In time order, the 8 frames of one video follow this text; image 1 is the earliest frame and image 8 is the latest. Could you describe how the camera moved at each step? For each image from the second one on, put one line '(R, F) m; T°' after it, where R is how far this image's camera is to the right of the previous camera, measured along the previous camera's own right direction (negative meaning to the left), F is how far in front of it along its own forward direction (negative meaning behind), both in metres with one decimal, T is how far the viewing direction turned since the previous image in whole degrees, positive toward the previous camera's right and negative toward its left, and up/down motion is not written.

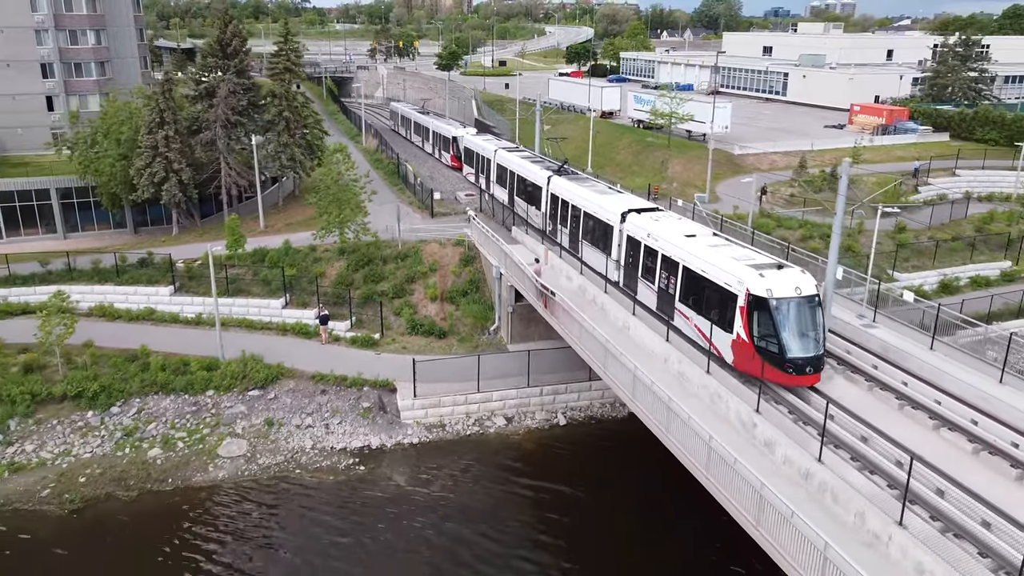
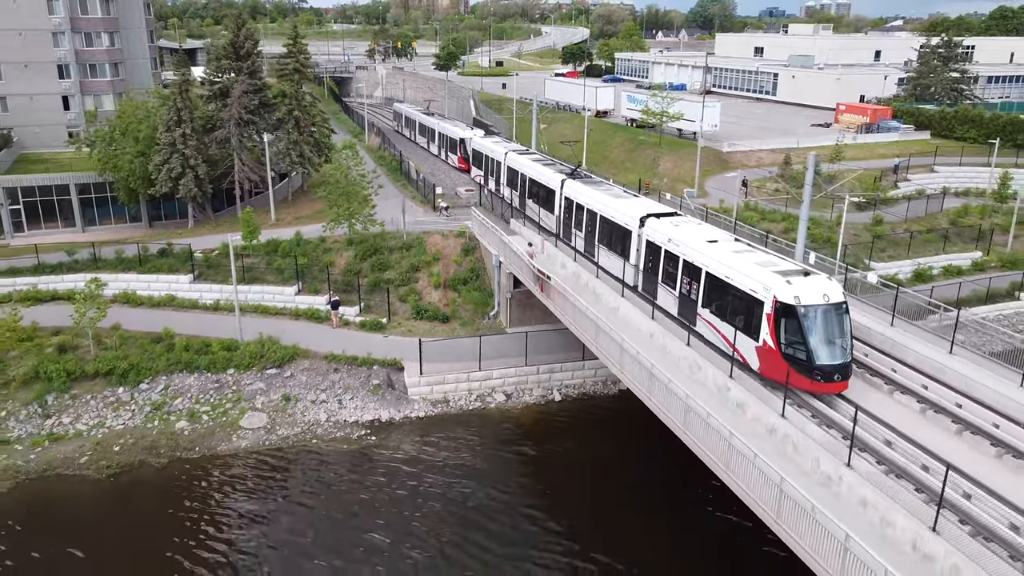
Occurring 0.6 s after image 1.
(-0.1, -1.8) m; 0°
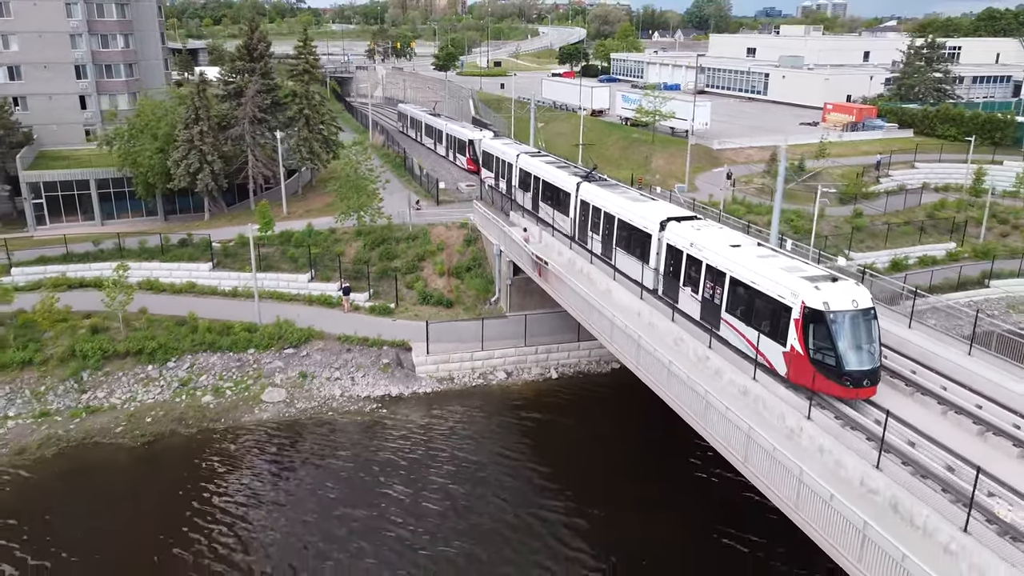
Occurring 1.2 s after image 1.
(-0.1, -1.9) m; 0°
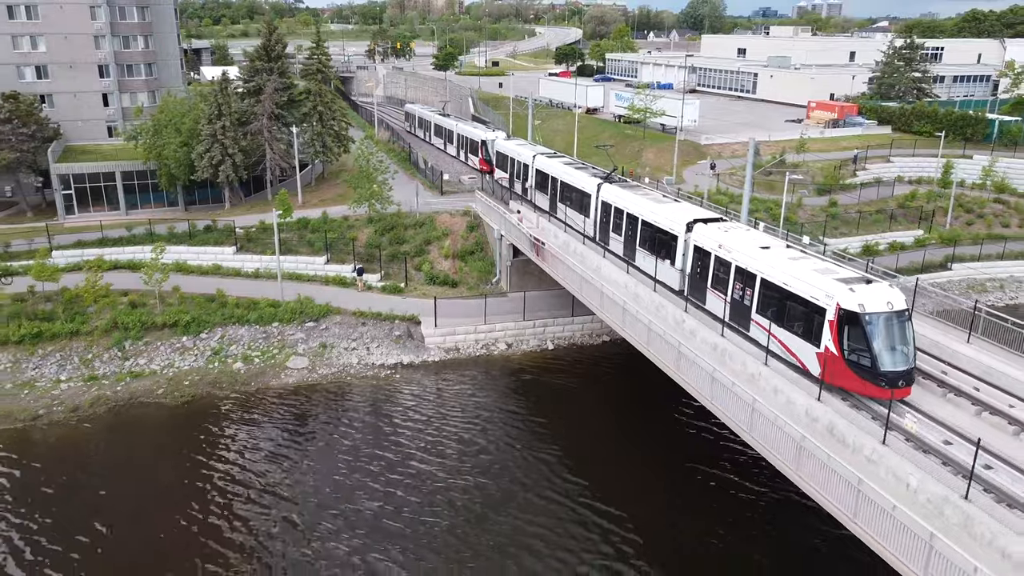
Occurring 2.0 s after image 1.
(-0.1, -2.8) m; 0°
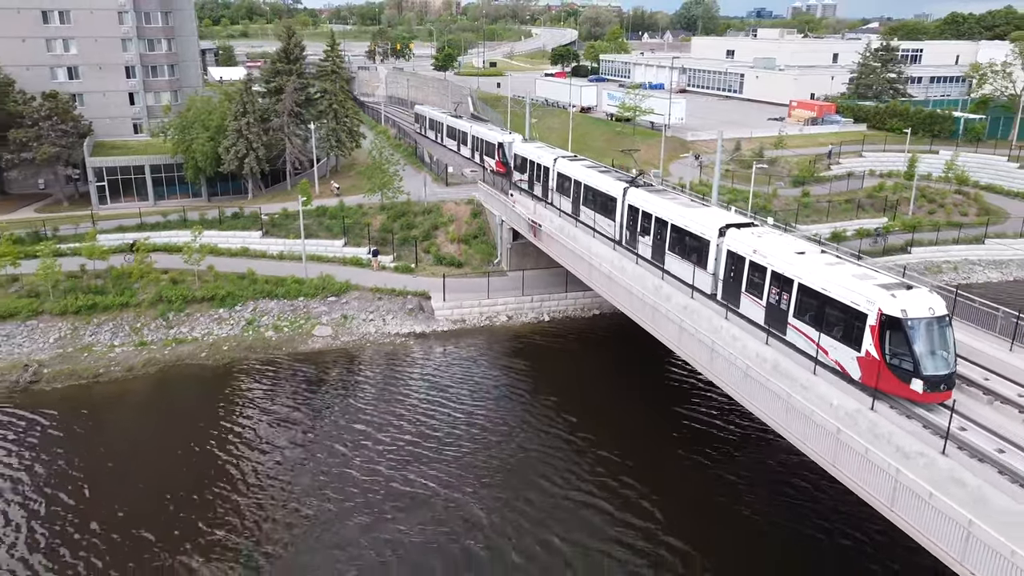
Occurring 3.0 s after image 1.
(-0.2, -3.6) m; 0°
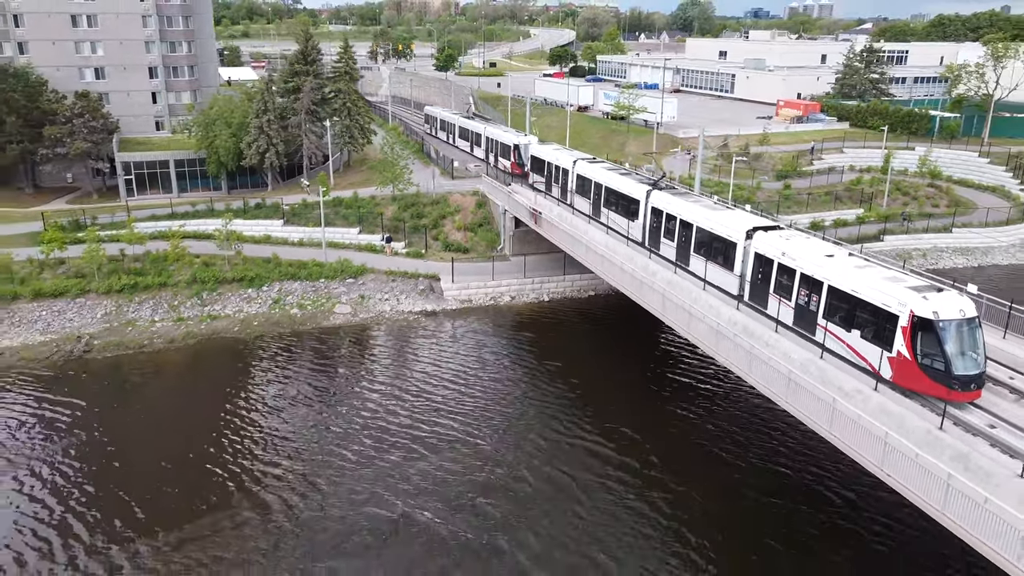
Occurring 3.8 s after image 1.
(-0.2, -3.1) m; 0°
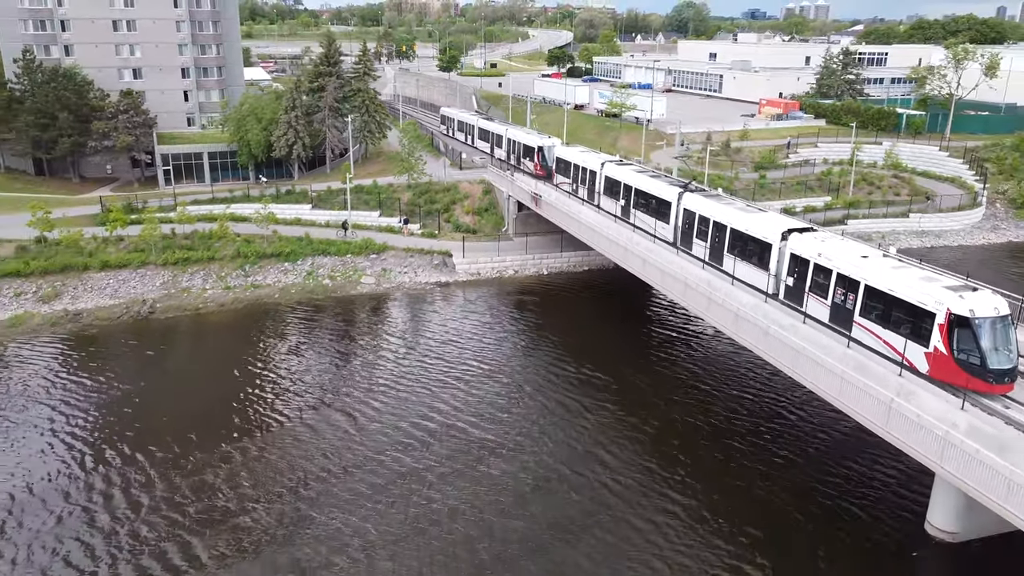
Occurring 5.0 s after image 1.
(-0.3, -5.1) m; 0°
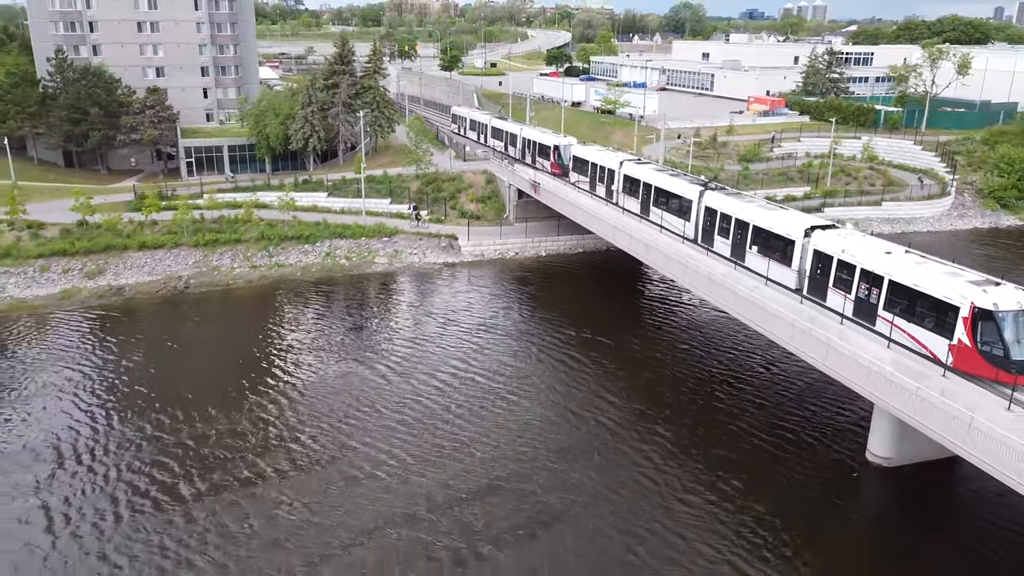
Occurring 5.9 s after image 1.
(-0.1, -3.7) m; 0°
